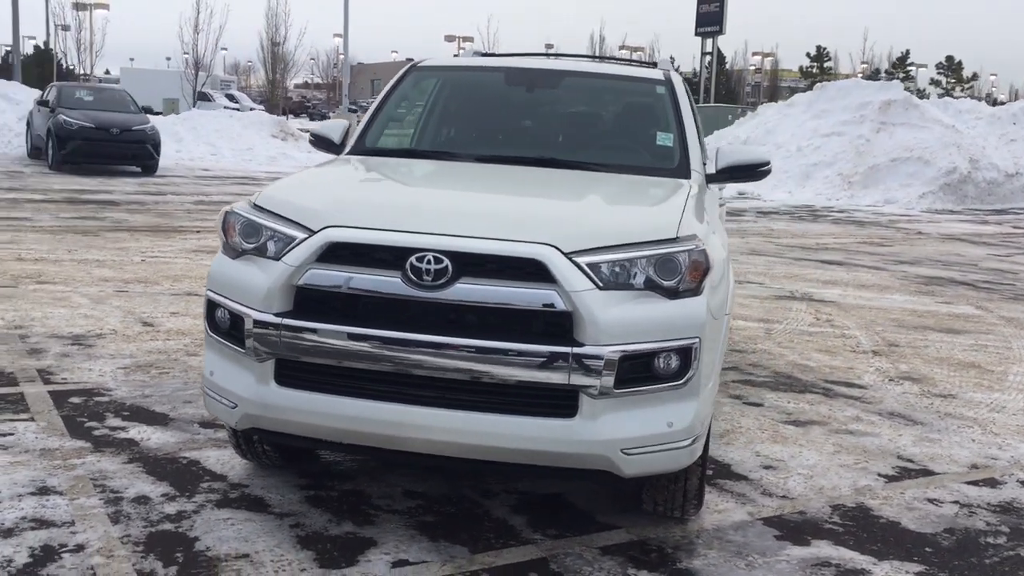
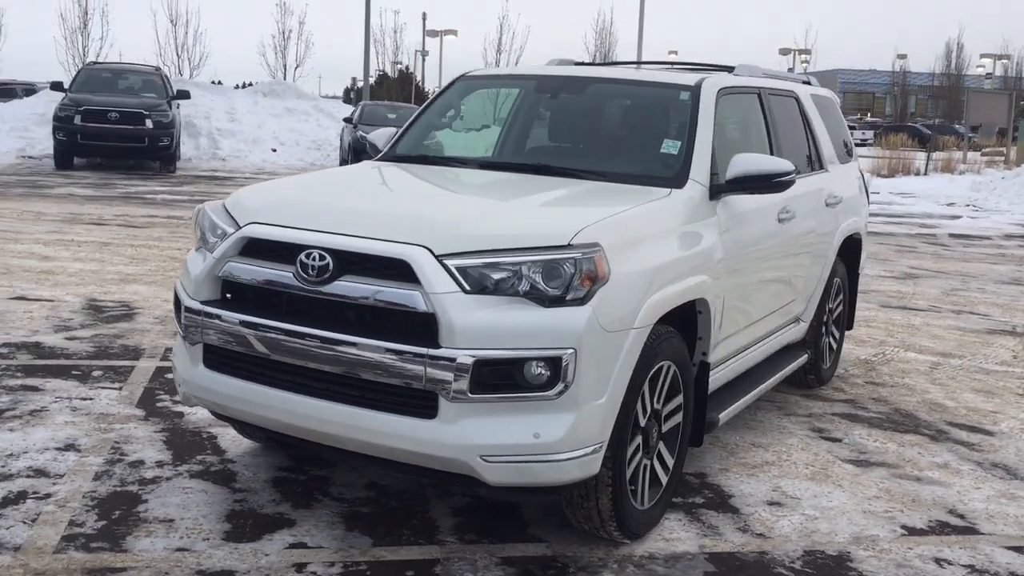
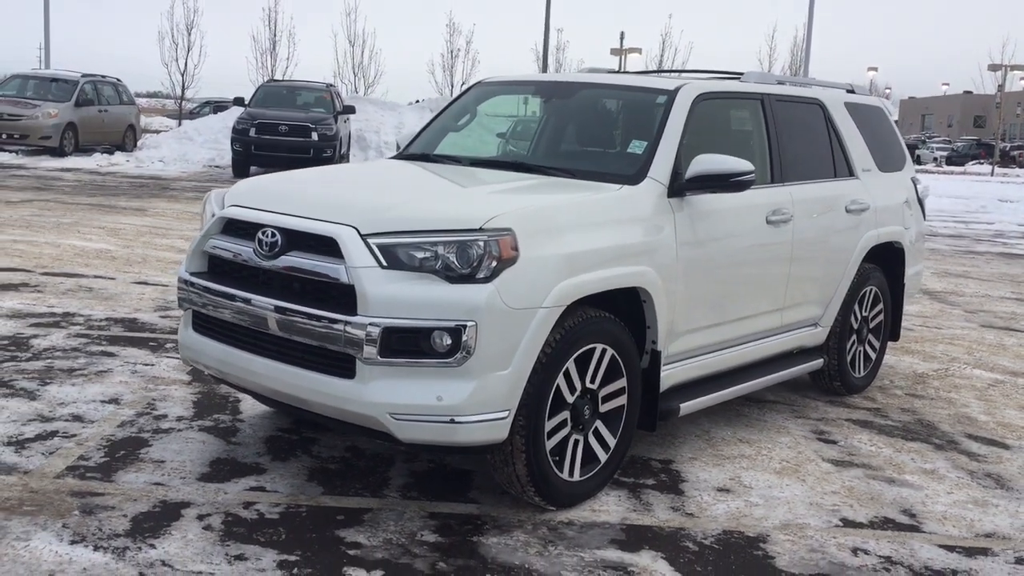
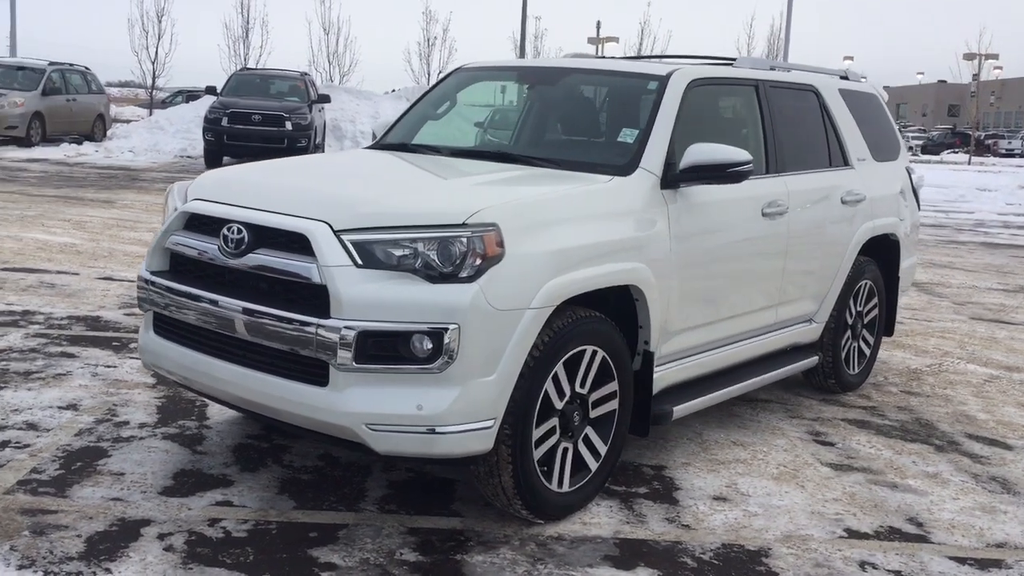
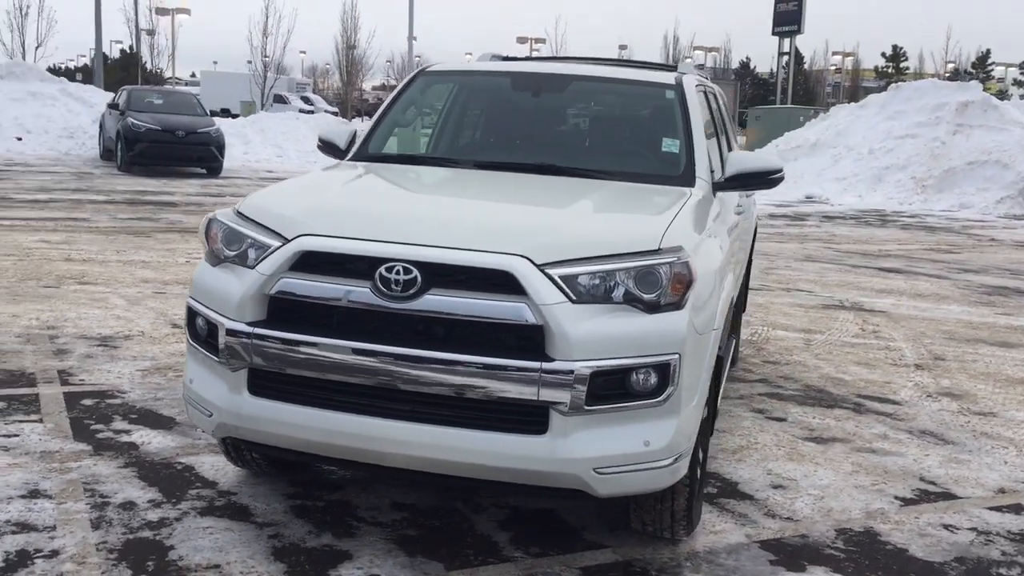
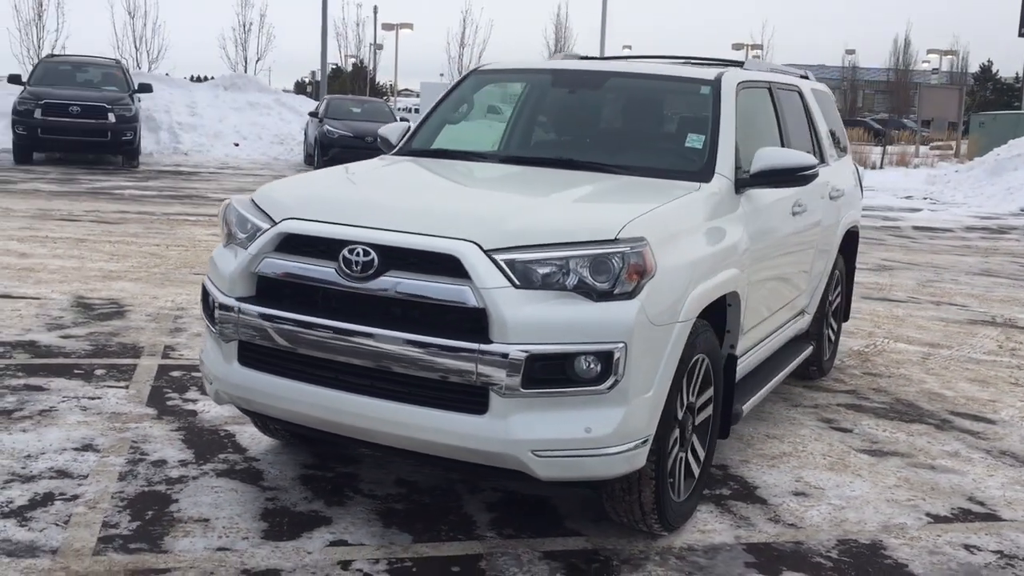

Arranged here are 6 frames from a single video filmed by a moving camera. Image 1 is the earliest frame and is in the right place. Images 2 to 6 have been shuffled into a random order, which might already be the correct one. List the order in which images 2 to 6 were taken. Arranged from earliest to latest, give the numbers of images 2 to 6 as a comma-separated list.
5, 6, 2, 4, 3
